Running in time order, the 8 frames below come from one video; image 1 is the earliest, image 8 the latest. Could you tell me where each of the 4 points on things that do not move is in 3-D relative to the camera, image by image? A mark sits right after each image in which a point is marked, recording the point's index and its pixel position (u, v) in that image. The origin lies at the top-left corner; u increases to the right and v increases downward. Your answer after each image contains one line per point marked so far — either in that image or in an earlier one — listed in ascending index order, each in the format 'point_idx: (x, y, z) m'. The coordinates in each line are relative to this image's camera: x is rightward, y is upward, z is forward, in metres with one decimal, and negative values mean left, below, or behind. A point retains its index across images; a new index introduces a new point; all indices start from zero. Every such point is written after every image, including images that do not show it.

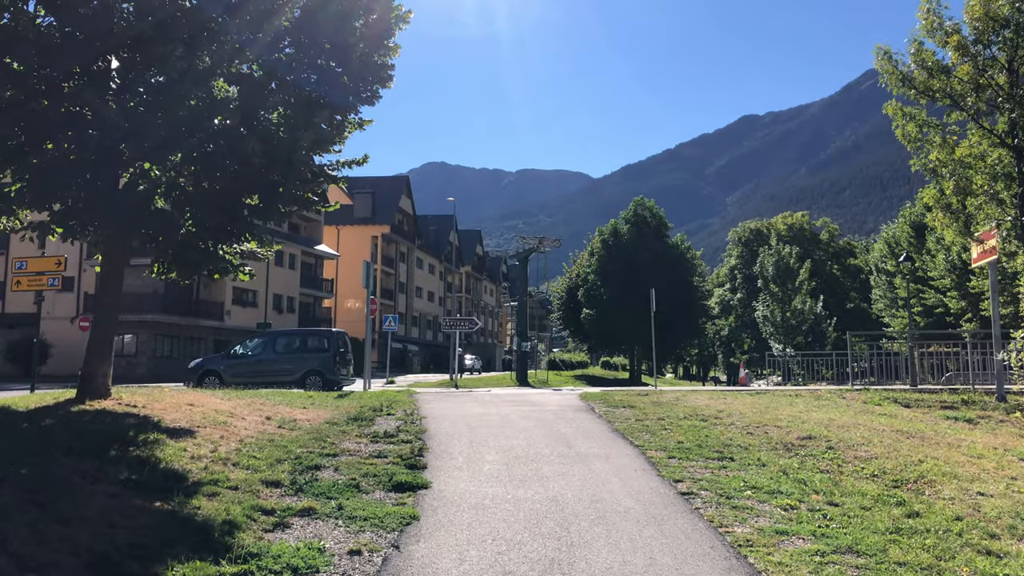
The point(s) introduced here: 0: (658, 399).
0: (+2.0, -1.5, +12.2) m
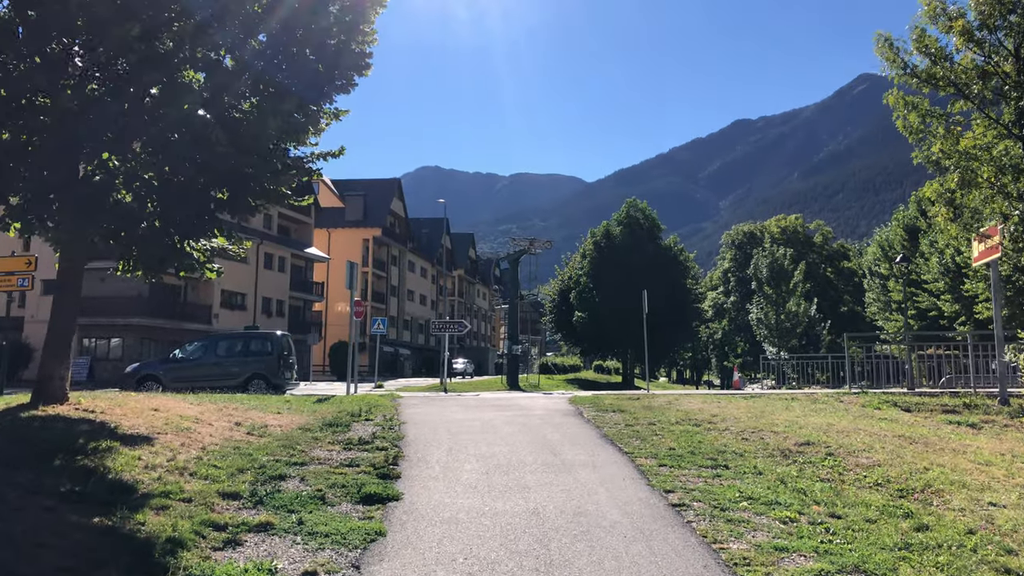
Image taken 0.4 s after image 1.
0: (+1.8, -1.5, +11.7) m
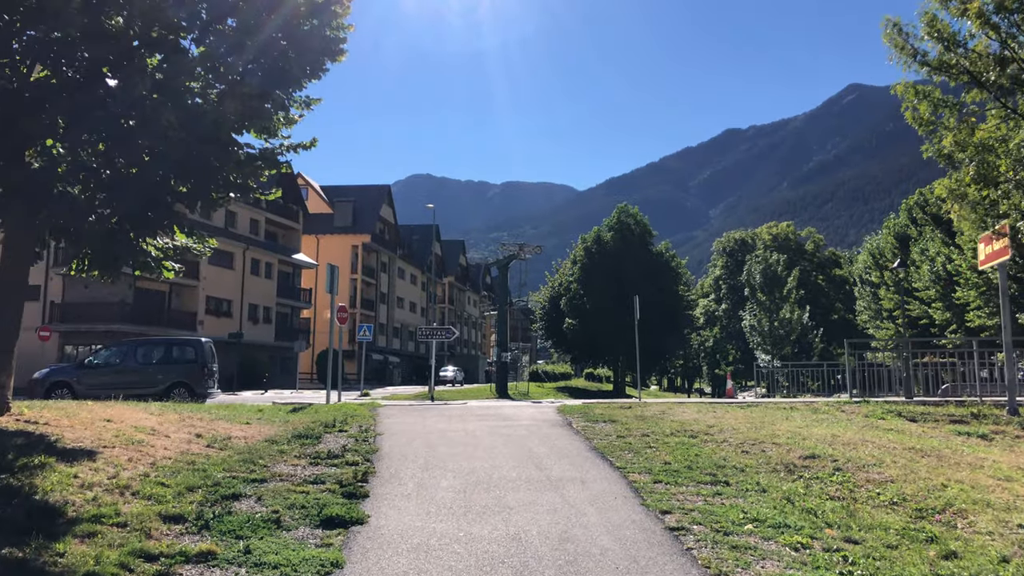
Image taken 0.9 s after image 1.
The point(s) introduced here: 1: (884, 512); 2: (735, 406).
0: (+1.6, -1.6, +11.1) m
1: (+2.5, -1.5, +5.9) m
2: (+3.1, -1.7, +12.3) m
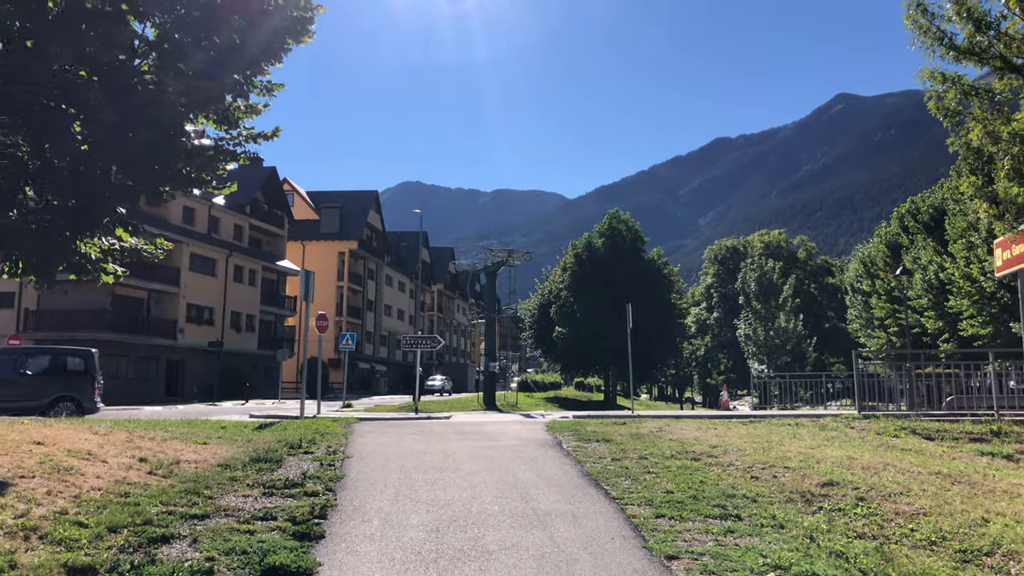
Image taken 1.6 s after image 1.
0: (+1.5, -1.7, +10.3) m
1: (+2.4, -1.5, +5.1) m
2: (+3.0, -1.8, +11.5) m
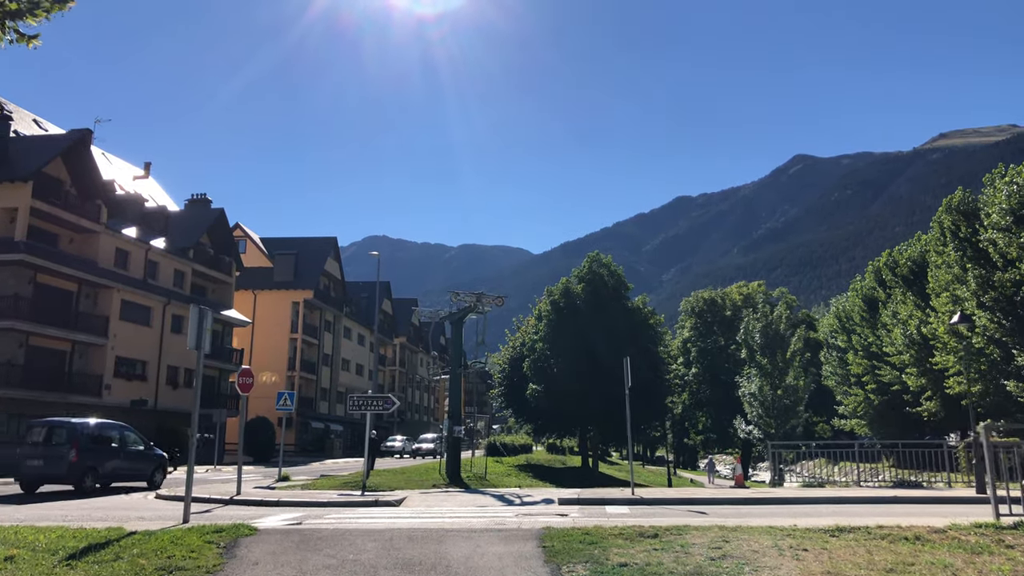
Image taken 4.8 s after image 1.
0: (+1.3, -2.0, +6.3) m
1: (+2.4, -1.5, +1.2) m
2: (+2.7, -2.1, +7.6) m
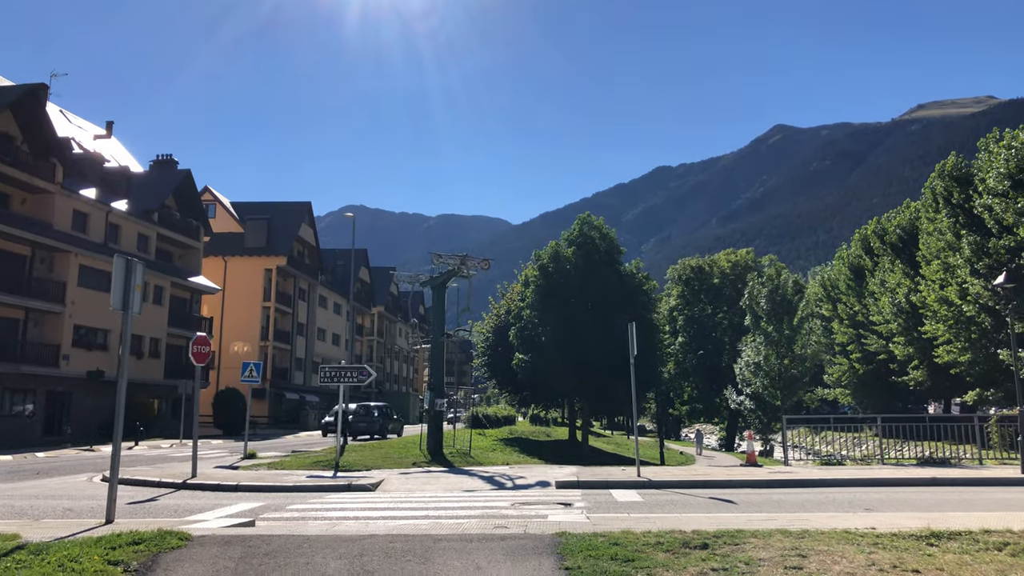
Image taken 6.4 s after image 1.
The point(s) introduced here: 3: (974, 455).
0: (+1.4, -1.6, +4.5) m
1: (+2.7, -1.3, -0.5) m
2: (+2.8, -1.7, +5.9) m
3: (+9.1, -3.3, +17.3) m
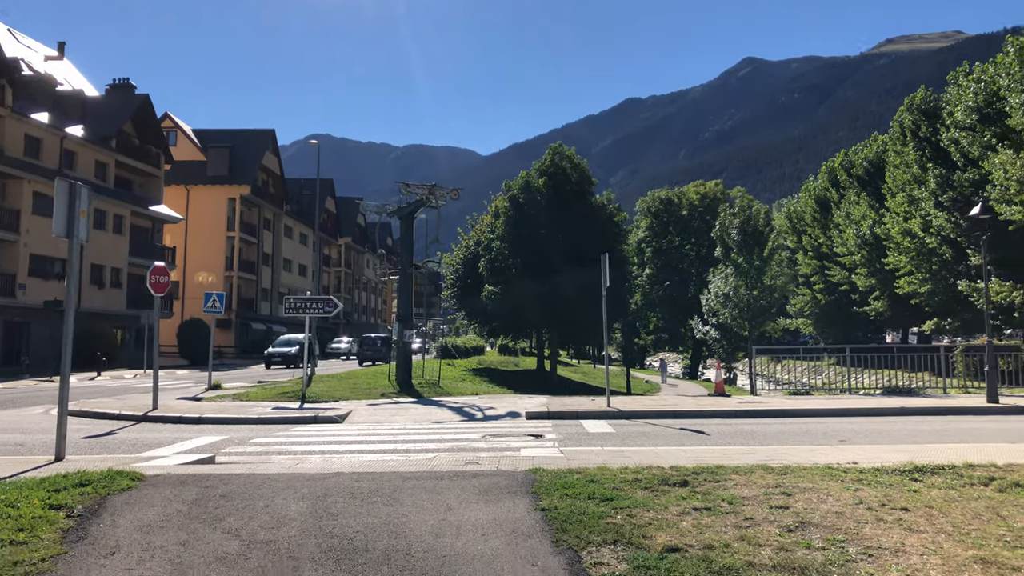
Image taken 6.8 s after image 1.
0: (+1.3, -1.2, +4.3) m
1: (+2.7, -1.4, -0.7) m
2: (+2.6, -1.3, +5.7) m
3: (+8.5, -1.9, +17.5) m
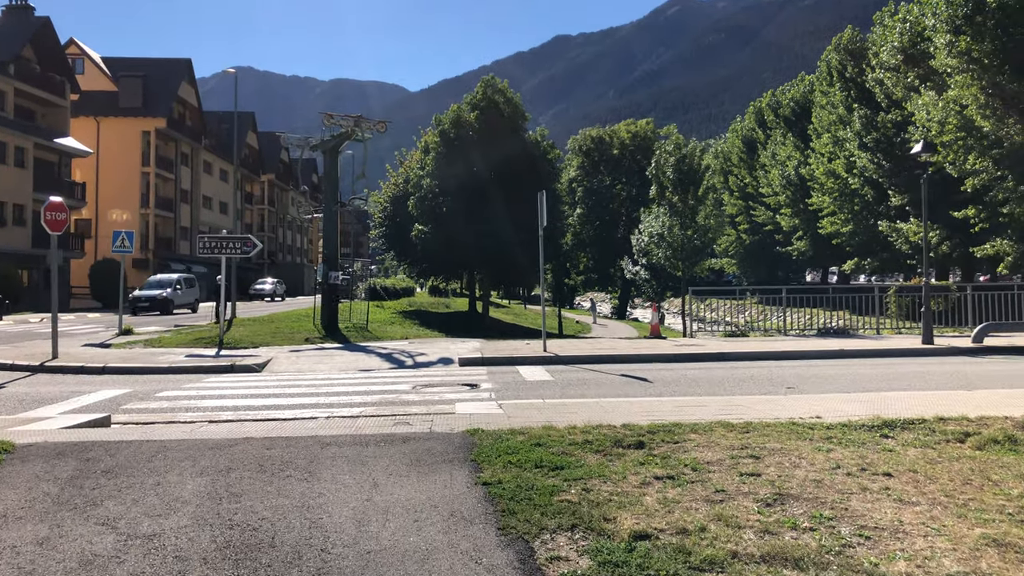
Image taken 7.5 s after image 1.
0: (+1.0, -1.0, +3.7) m
1: (+2.8, -1.4, -1.2) m
2: (+2.2, -0.9, +5.2) m
3: (+7.2, -0.7, +17.4) m
